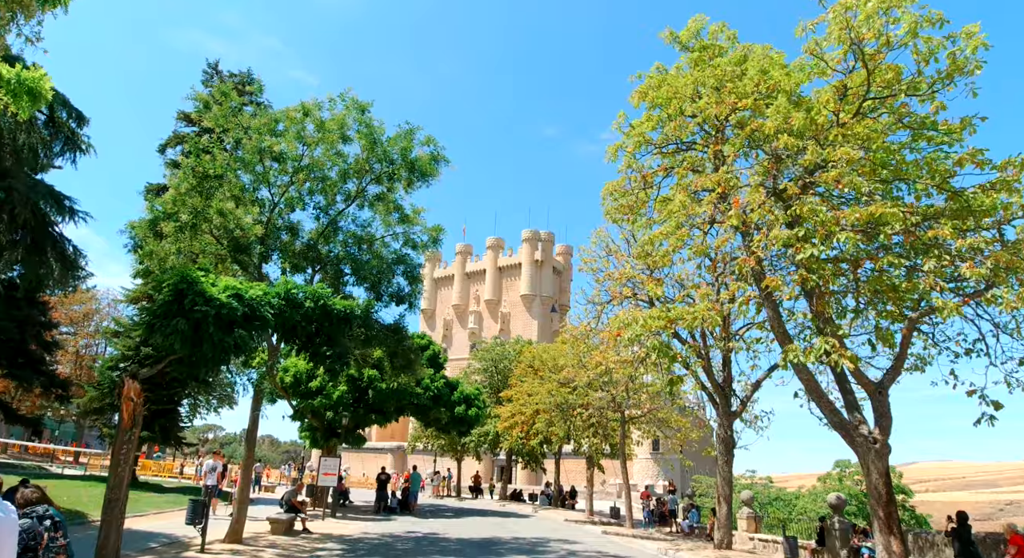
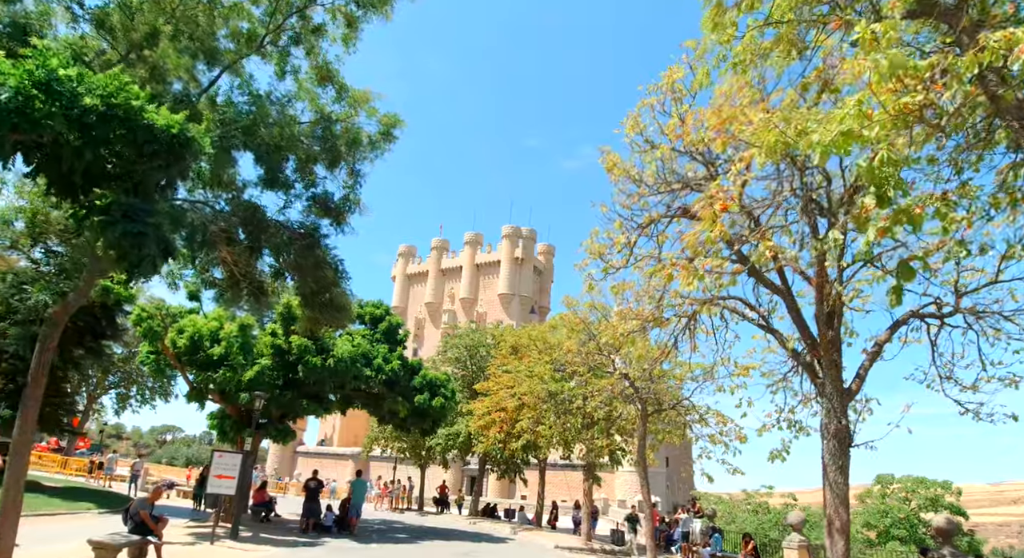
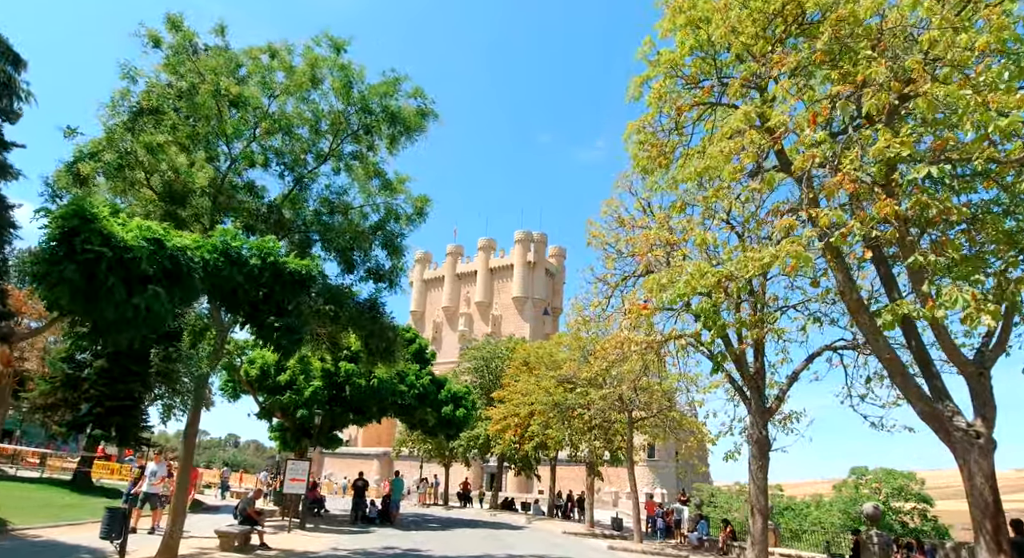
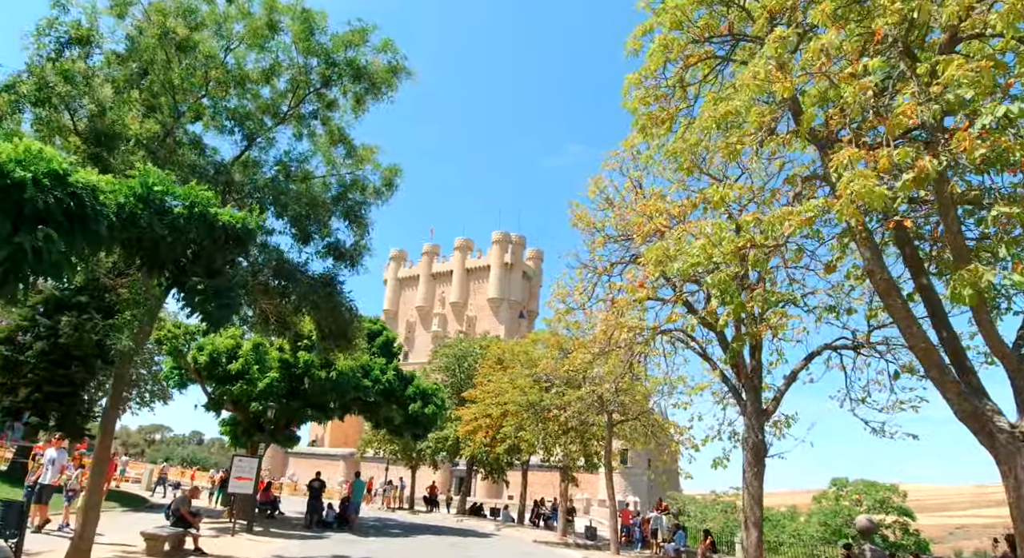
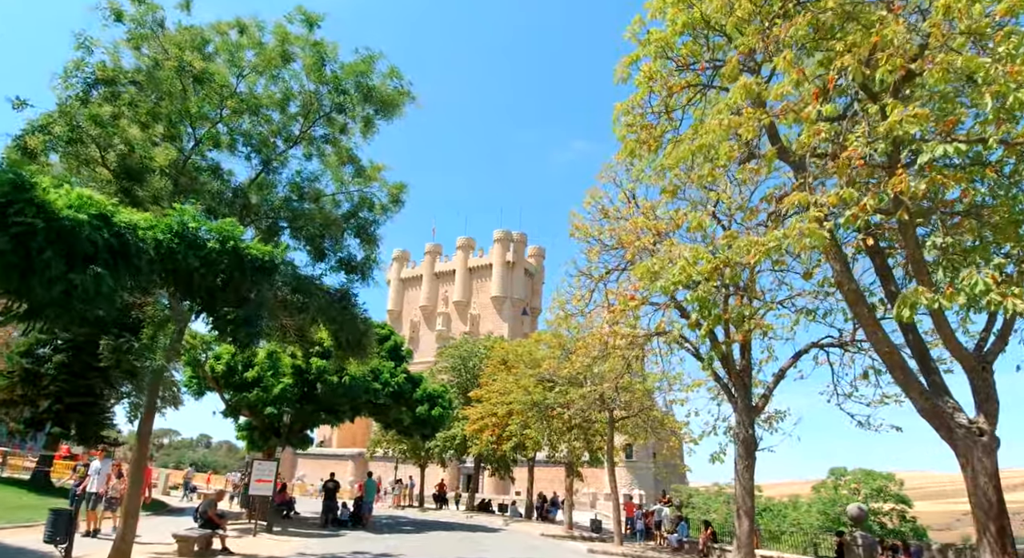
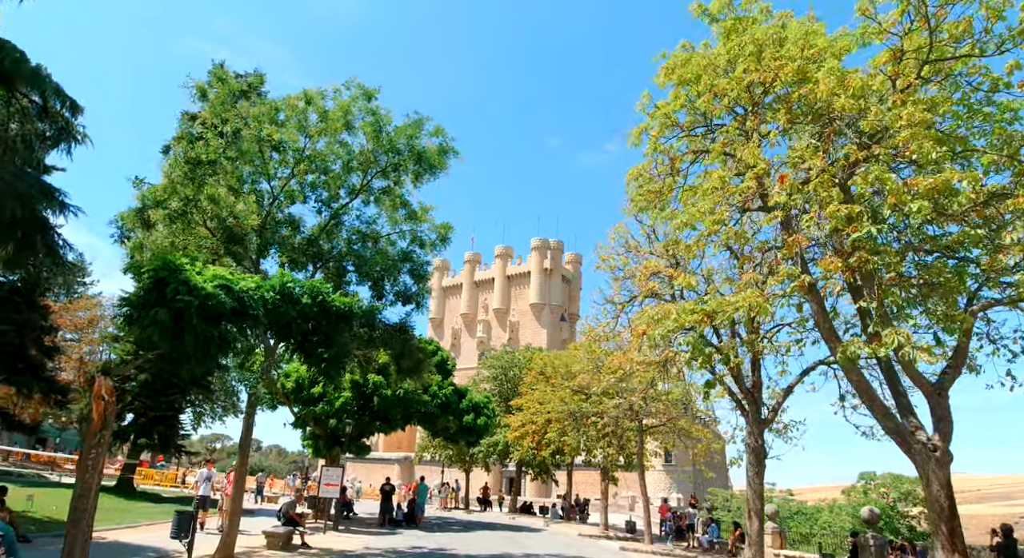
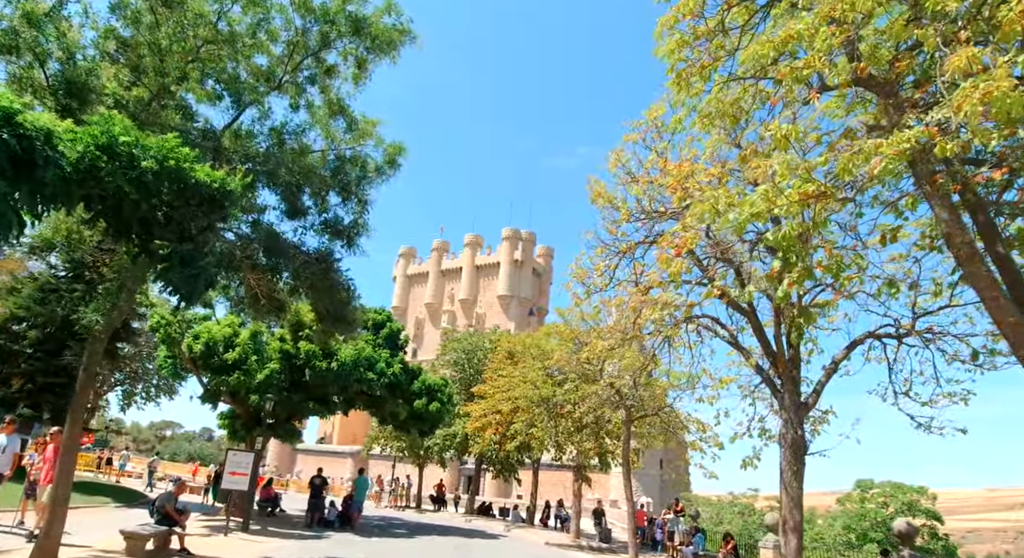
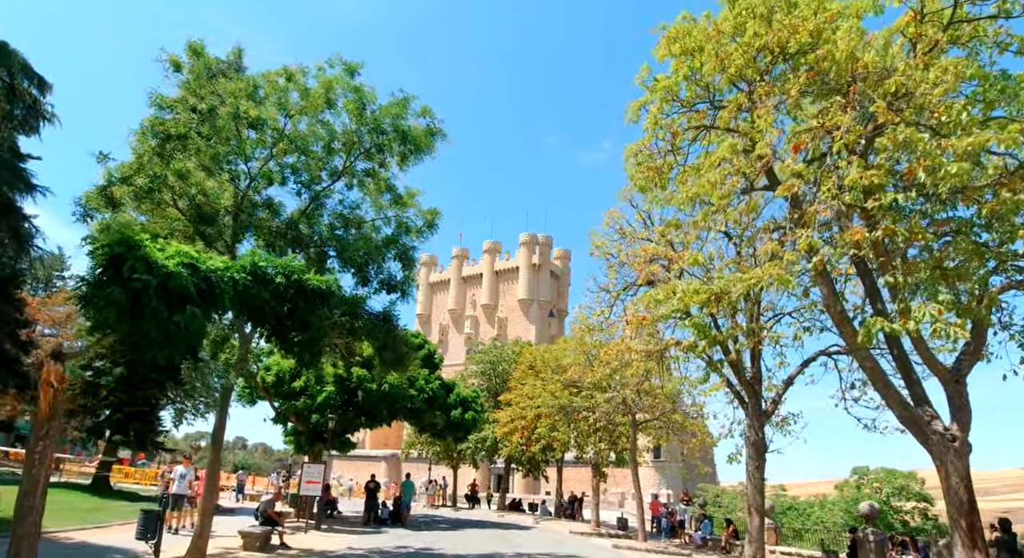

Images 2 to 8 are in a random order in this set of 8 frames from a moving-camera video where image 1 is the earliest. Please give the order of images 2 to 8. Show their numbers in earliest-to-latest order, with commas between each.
6, 8, 3, 5, 4, 7, 2
